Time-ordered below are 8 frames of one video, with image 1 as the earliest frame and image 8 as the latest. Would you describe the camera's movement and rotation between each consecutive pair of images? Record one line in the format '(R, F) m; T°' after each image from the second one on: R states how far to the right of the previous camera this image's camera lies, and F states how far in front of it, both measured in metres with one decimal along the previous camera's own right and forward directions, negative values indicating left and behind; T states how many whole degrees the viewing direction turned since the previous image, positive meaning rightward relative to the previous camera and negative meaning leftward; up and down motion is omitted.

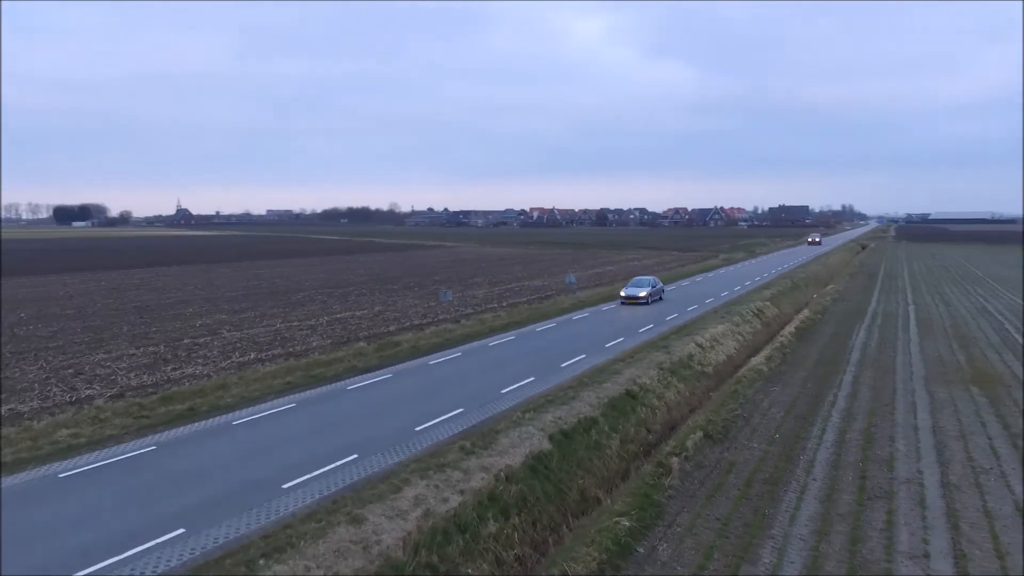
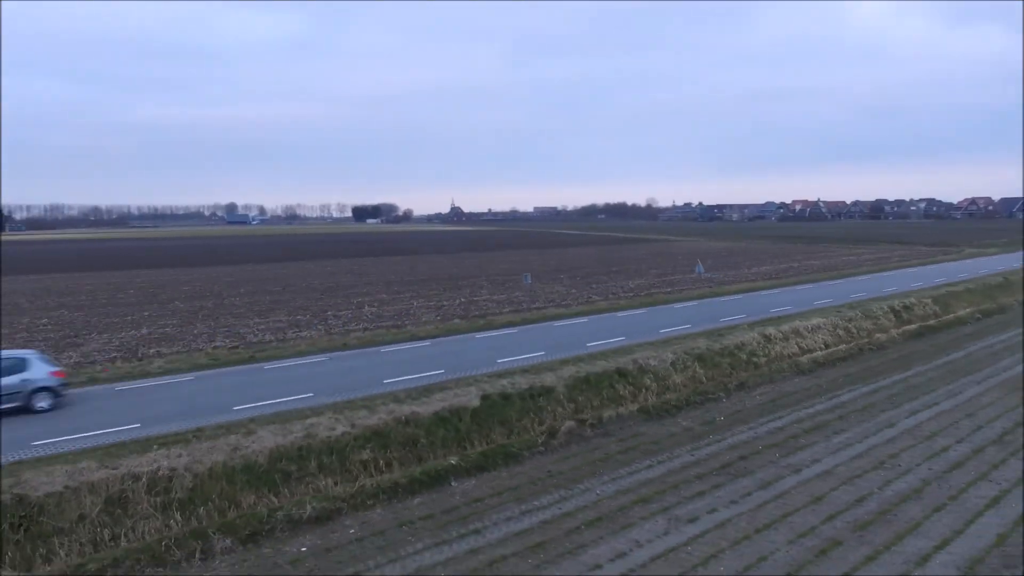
(+5.0, -0.5) m; -21°
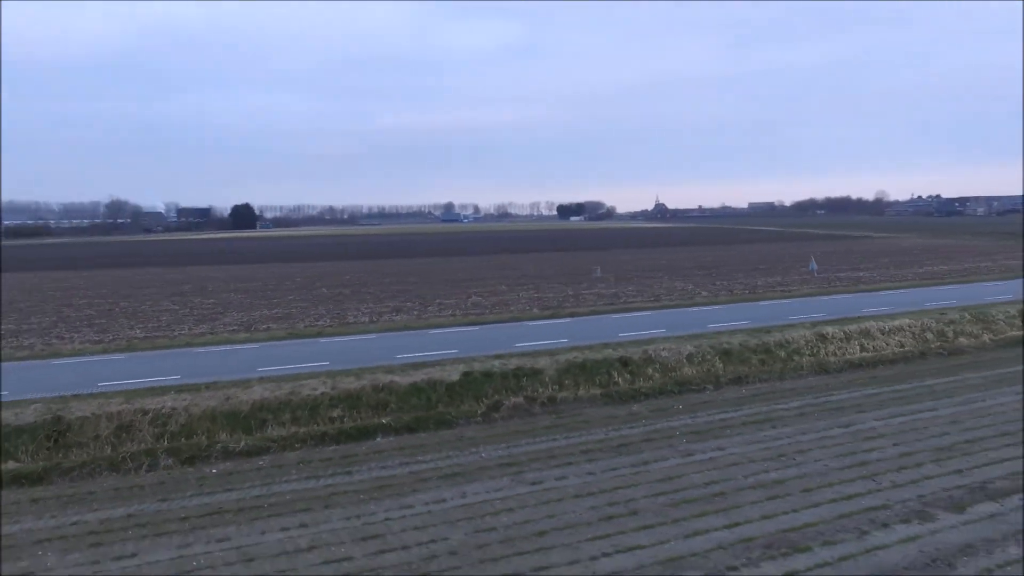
(+4.1, -0.6) m; -17°
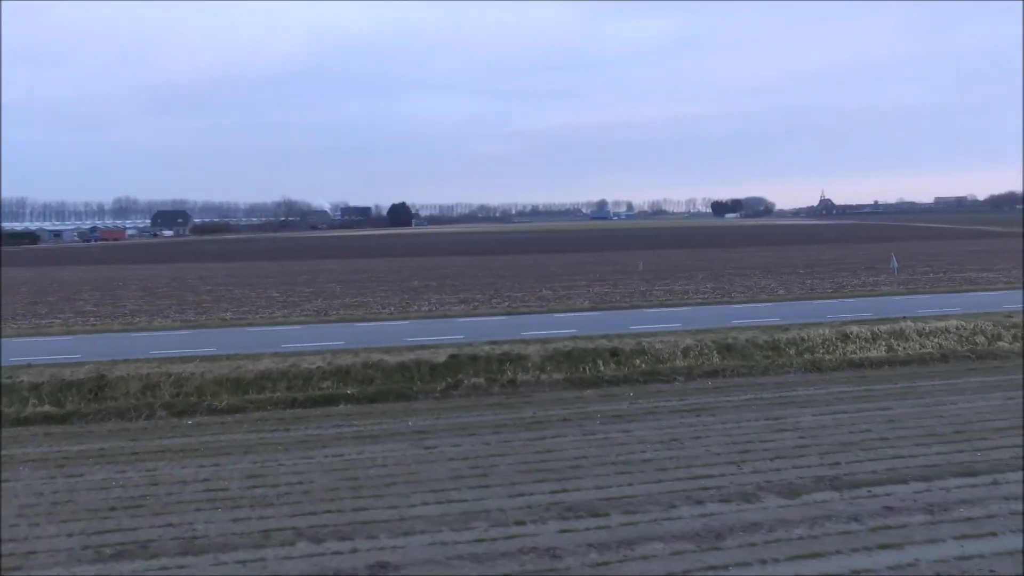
(+3.4, -0.7) m; -12°
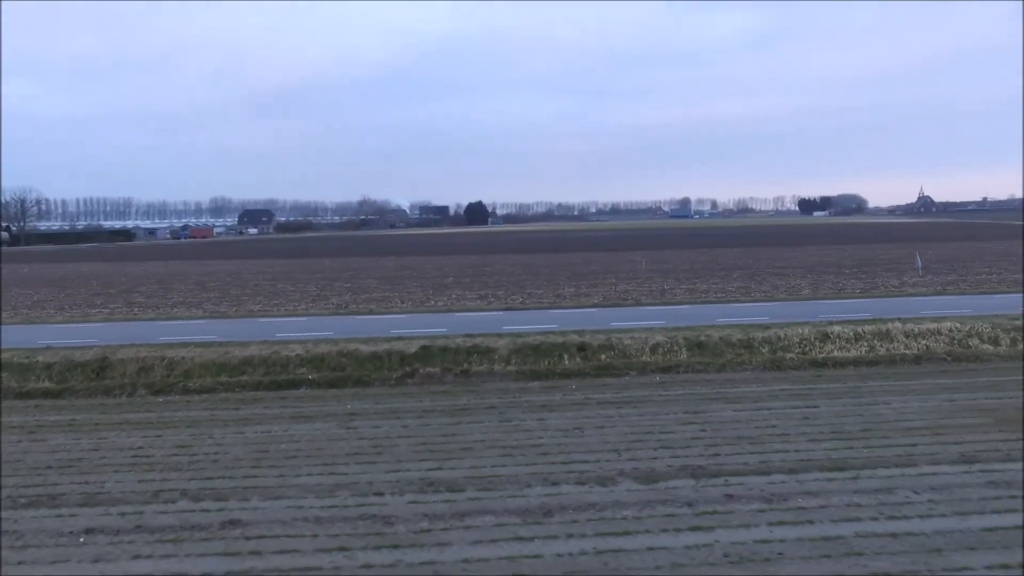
(+2.4, -0.5) m; -7°
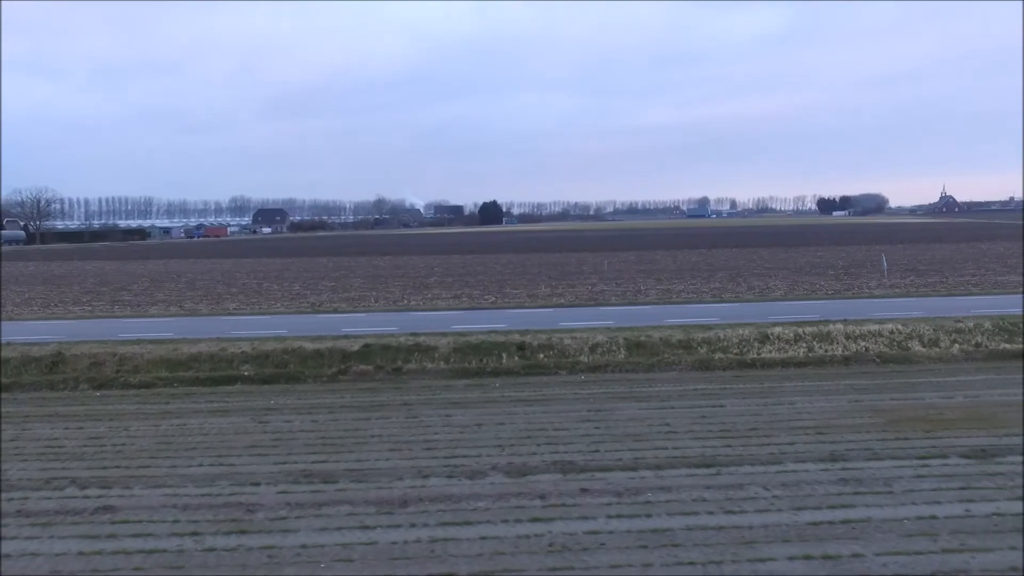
(+1.7, -0.3) m; -2°
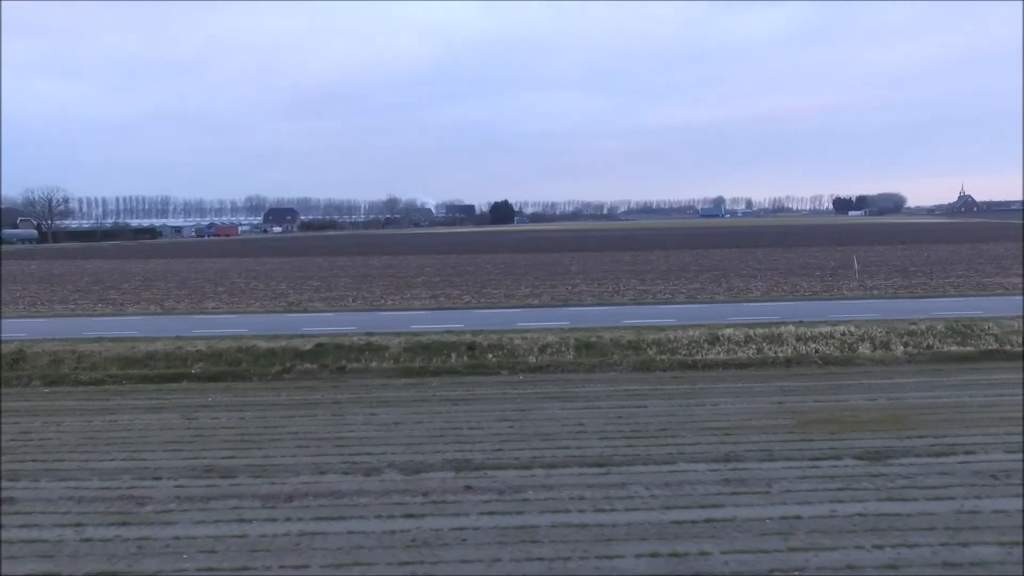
(+1.5, -0.2) m; -1°
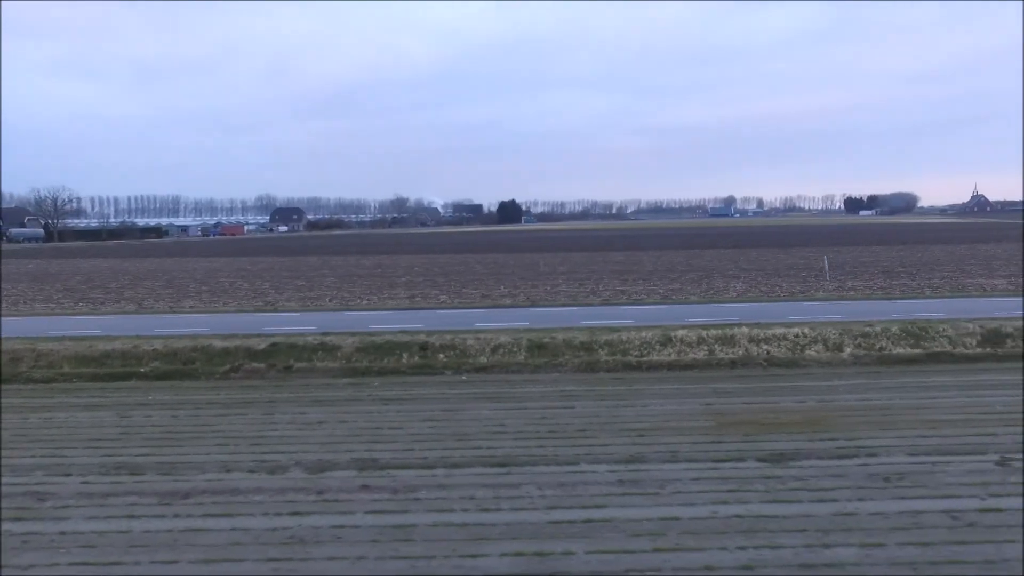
(+1.3, -0.1) m; -1°
